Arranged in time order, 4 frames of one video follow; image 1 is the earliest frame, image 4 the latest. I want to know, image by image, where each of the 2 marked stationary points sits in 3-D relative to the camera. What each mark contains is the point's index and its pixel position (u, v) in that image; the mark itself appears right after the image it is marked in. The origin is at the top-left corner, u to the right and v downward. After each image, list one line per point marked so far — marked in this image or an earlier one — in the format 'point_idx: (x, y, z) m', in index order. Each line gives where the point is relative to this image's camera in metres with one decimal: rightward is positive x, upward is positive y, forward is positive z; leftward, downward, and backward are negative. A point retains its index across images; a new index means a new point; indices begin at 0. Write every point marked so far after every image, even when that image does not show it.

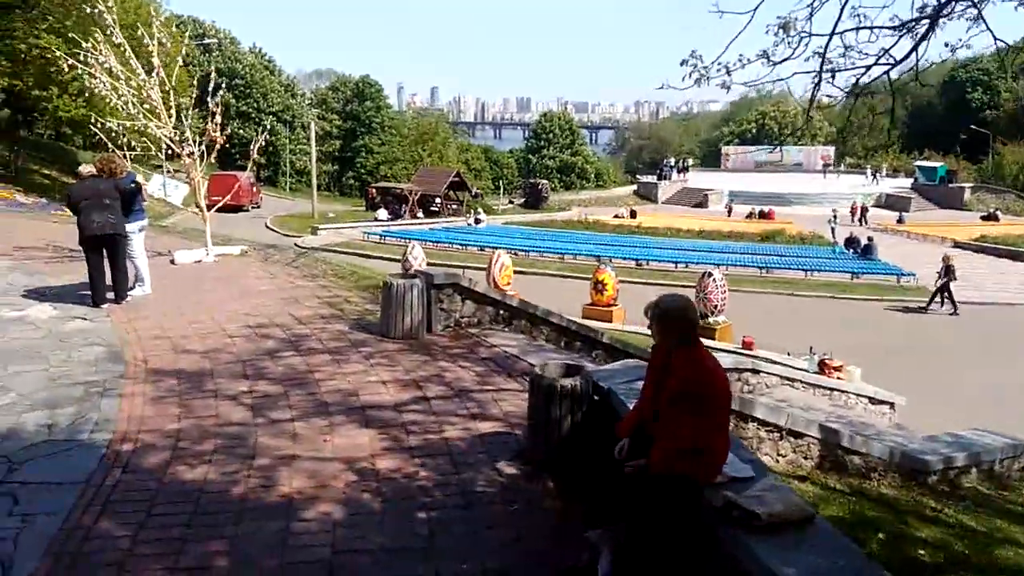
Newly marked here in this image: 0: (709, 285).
0: (+4.5, +0.1, +17.5) m
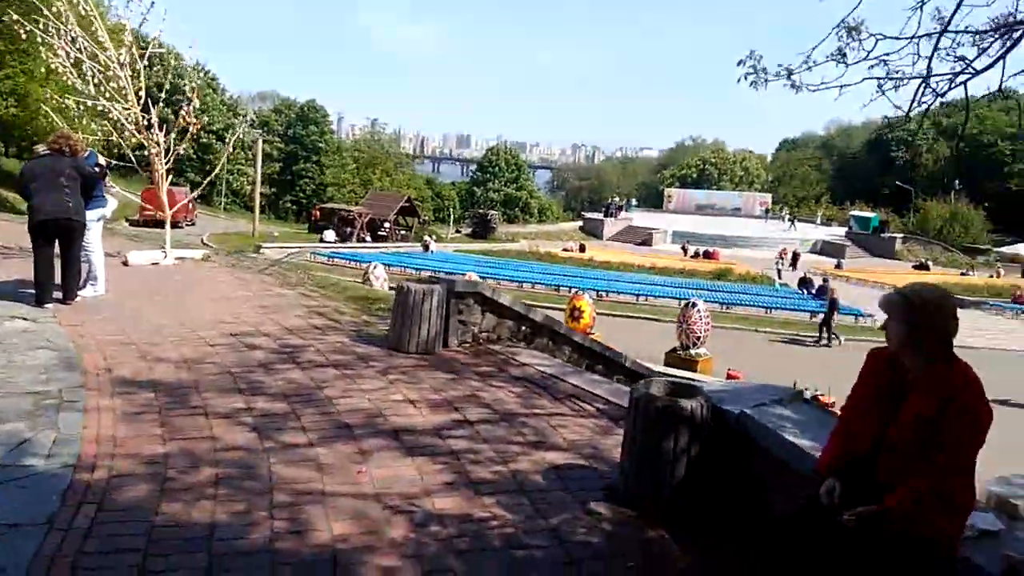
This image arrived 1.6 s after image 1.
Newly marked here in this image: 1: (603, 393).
0: (+4.0, -0.6, +16.8) m
1: (+0.8, -0.9, +6.5) m
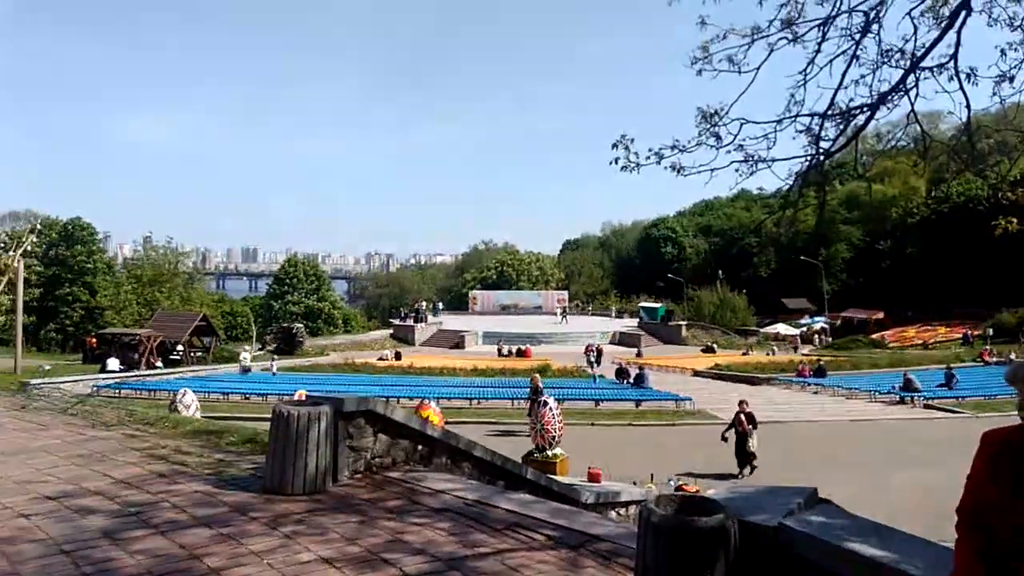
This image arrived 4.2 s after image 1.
0: (+0.8, -2.8, +16.3) m
1: (+0.2, -1.7, +5.7) m
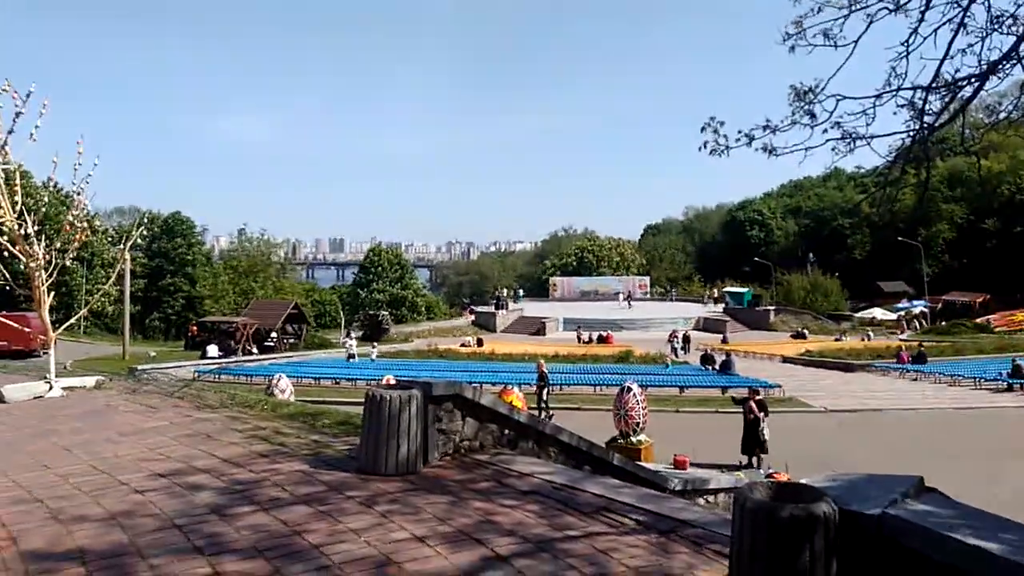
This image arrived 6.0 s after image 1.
0: (+2.6, -2.4, +16.2) m
1: (+0.9, -1.6, +5.6) m
